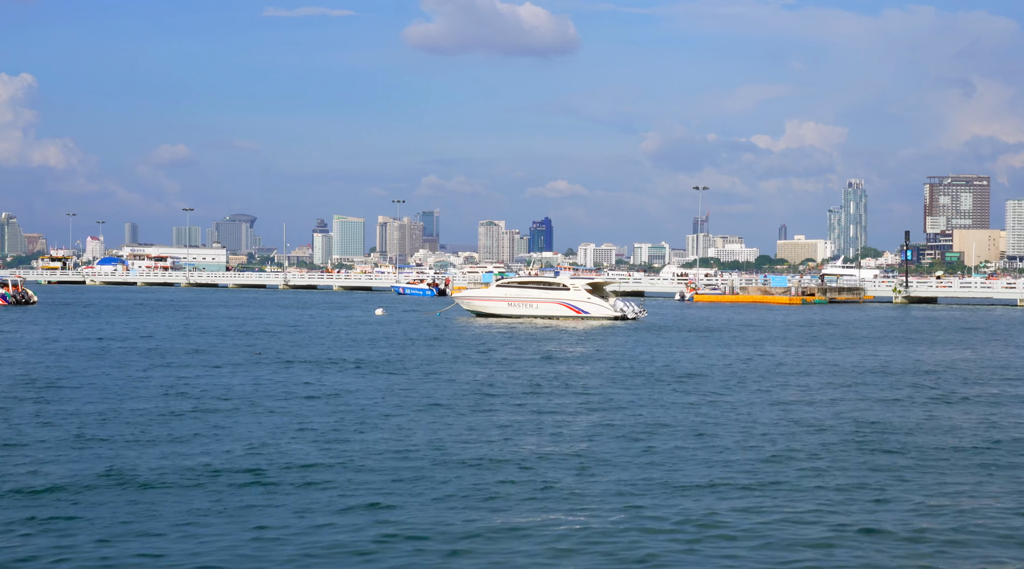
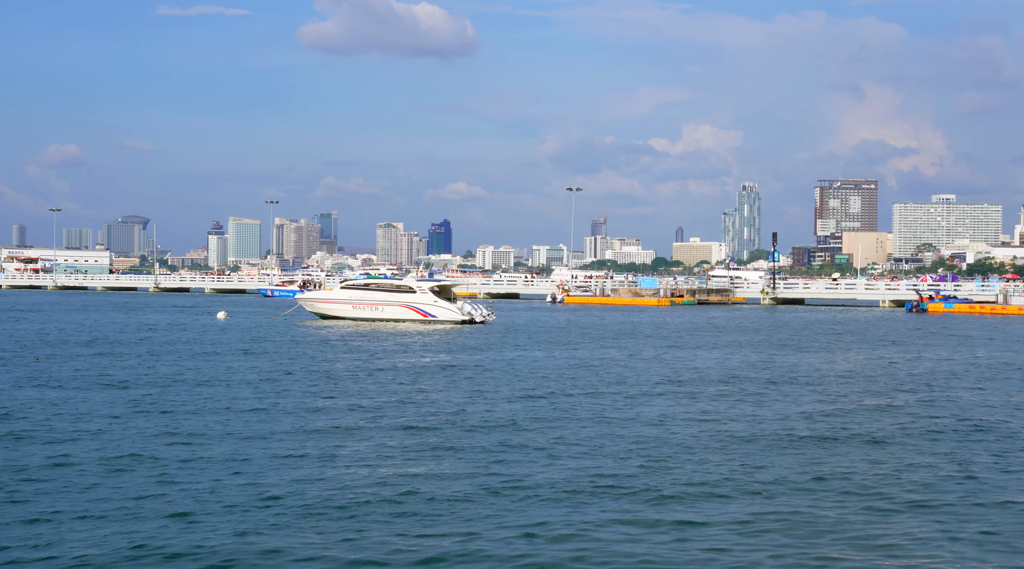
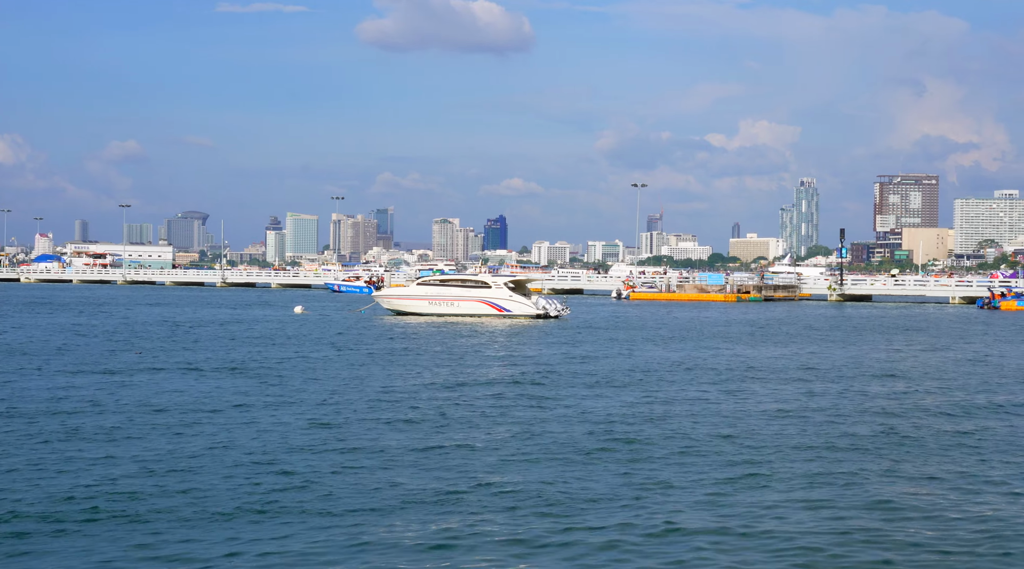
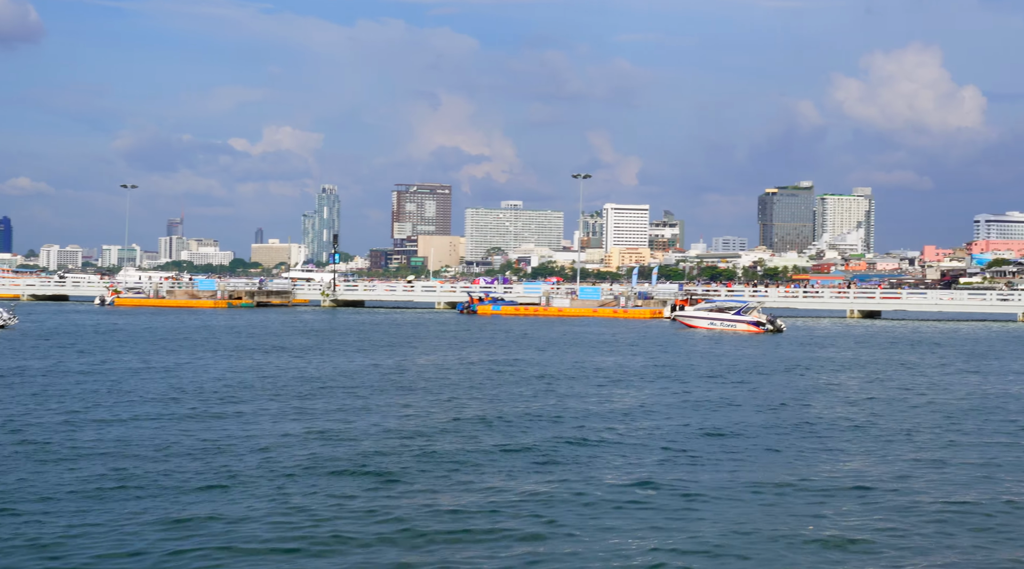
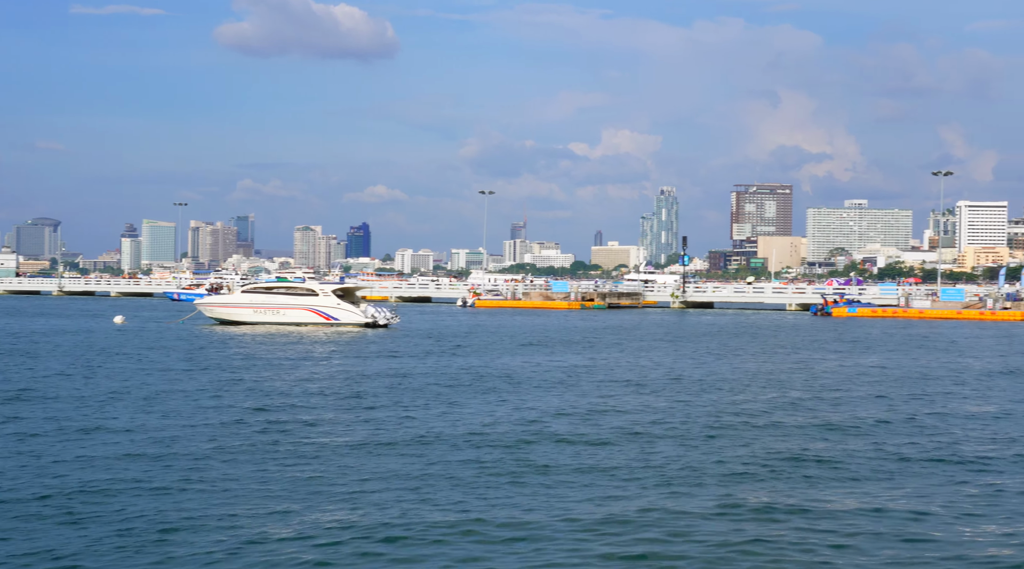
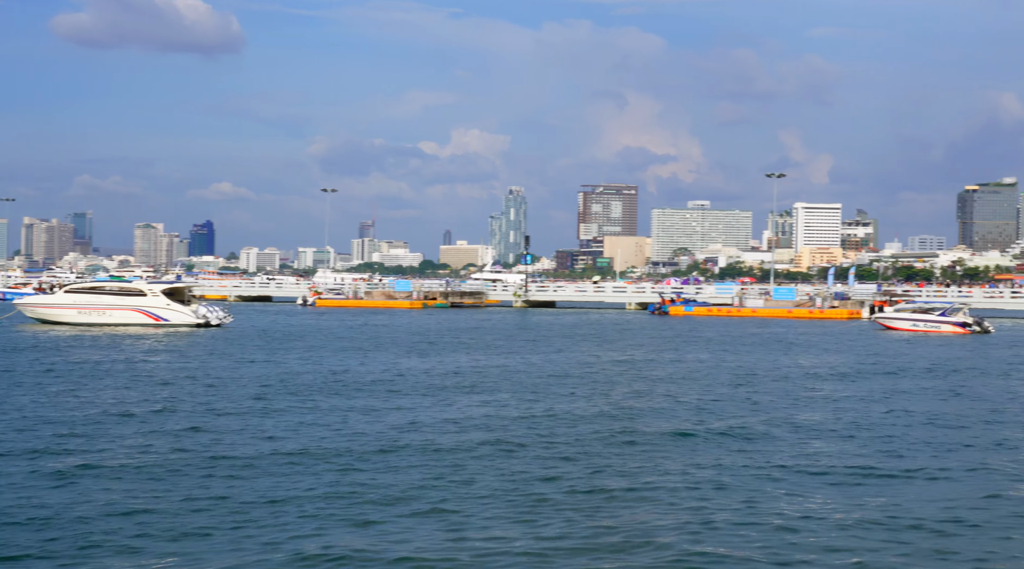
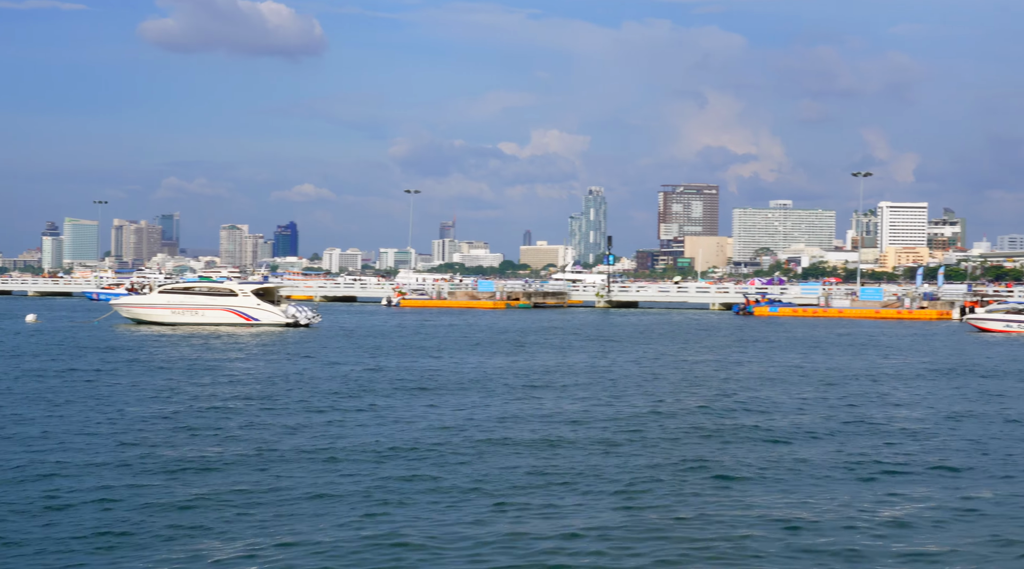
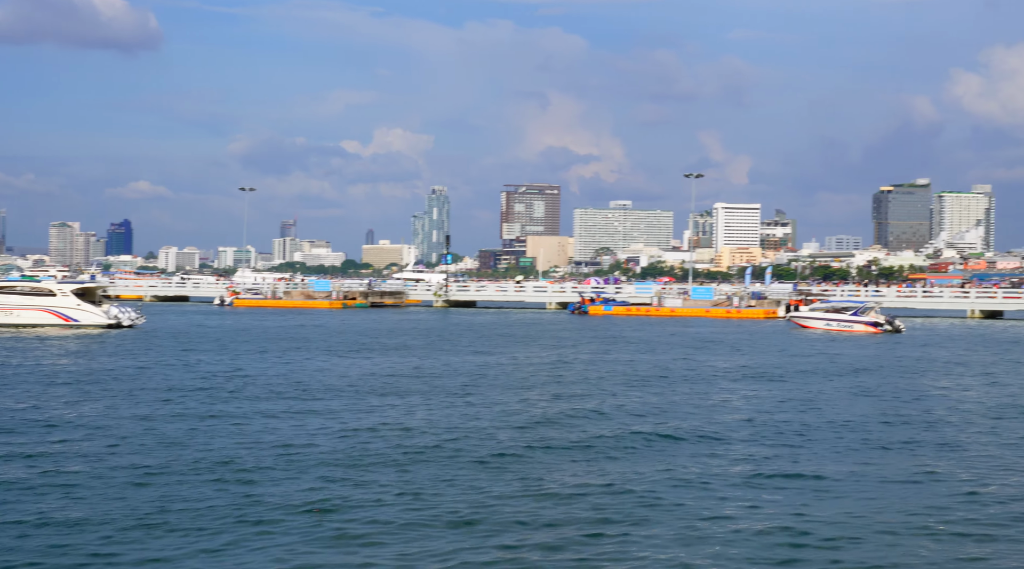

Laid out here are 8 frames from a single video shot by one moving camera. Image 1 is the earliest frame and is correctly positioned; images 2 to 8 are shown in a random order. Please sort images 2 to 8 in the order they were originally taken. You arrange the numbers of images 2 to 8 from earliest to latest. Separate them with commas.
3, 2, 5, 7, 6, 8, 4
